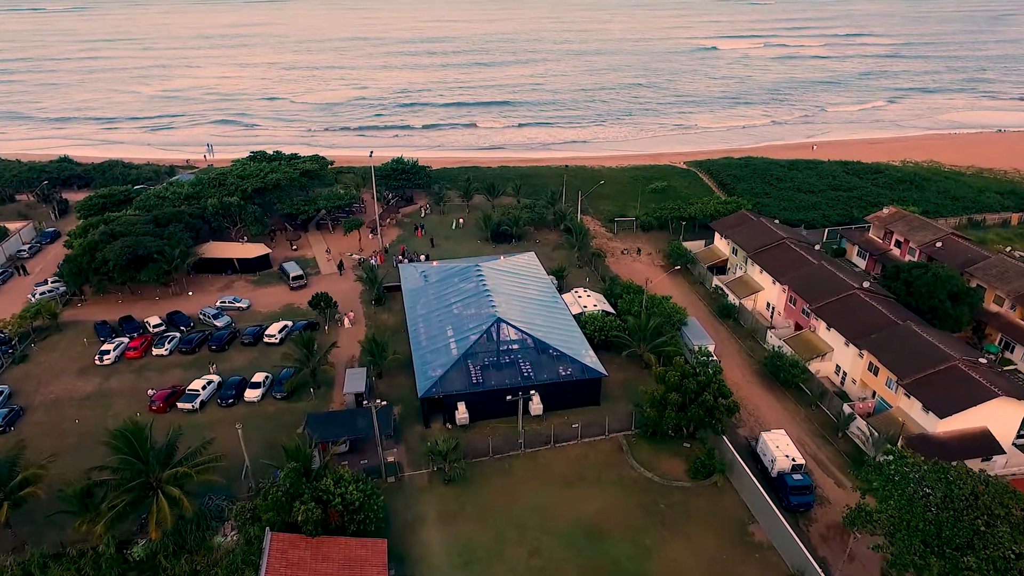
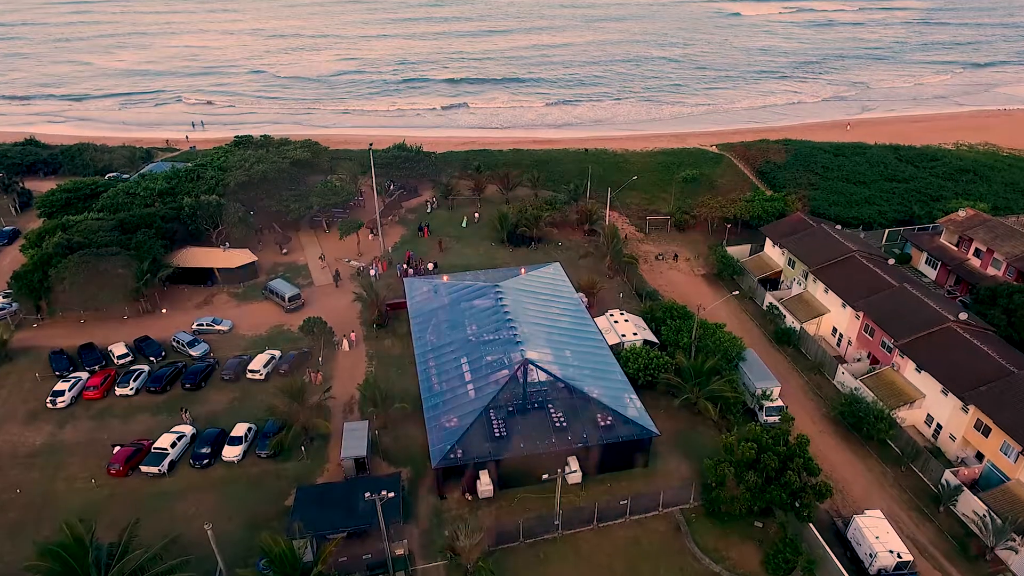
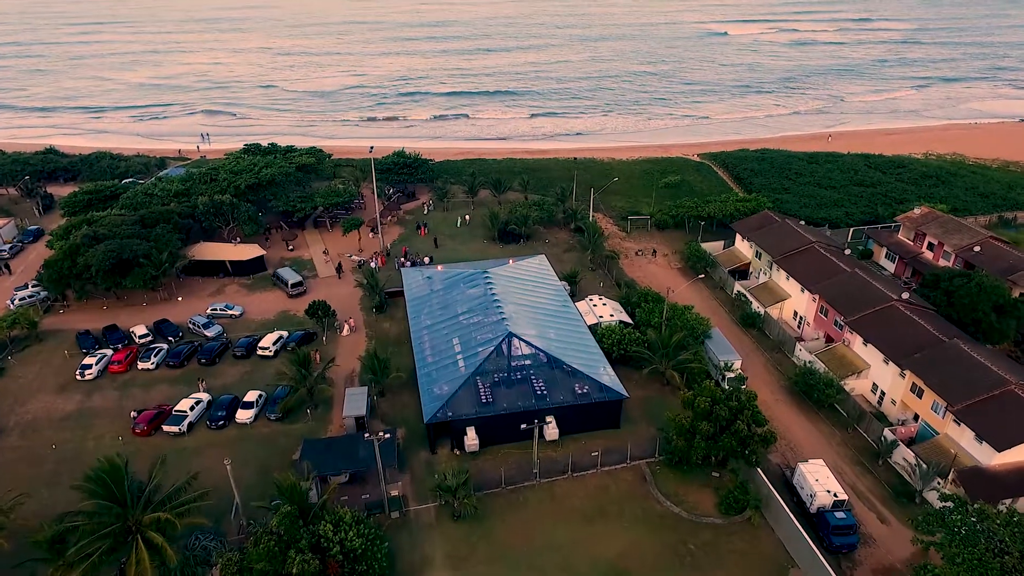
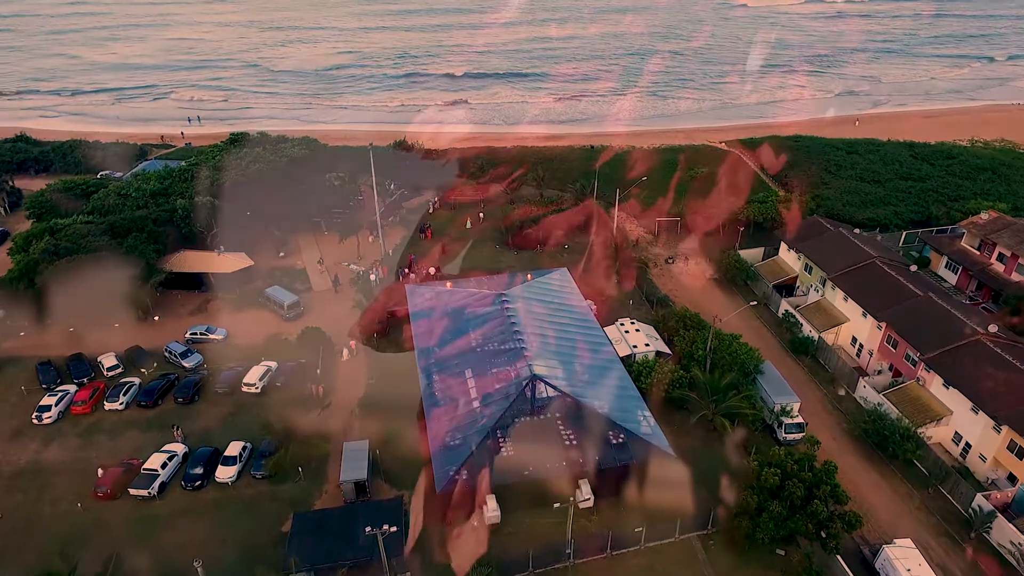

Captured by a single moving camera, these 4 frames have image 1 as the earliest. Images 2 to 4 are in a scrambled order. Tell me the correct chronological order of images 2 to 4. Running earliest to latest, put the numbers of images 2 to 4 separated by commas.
3, 2, 4
